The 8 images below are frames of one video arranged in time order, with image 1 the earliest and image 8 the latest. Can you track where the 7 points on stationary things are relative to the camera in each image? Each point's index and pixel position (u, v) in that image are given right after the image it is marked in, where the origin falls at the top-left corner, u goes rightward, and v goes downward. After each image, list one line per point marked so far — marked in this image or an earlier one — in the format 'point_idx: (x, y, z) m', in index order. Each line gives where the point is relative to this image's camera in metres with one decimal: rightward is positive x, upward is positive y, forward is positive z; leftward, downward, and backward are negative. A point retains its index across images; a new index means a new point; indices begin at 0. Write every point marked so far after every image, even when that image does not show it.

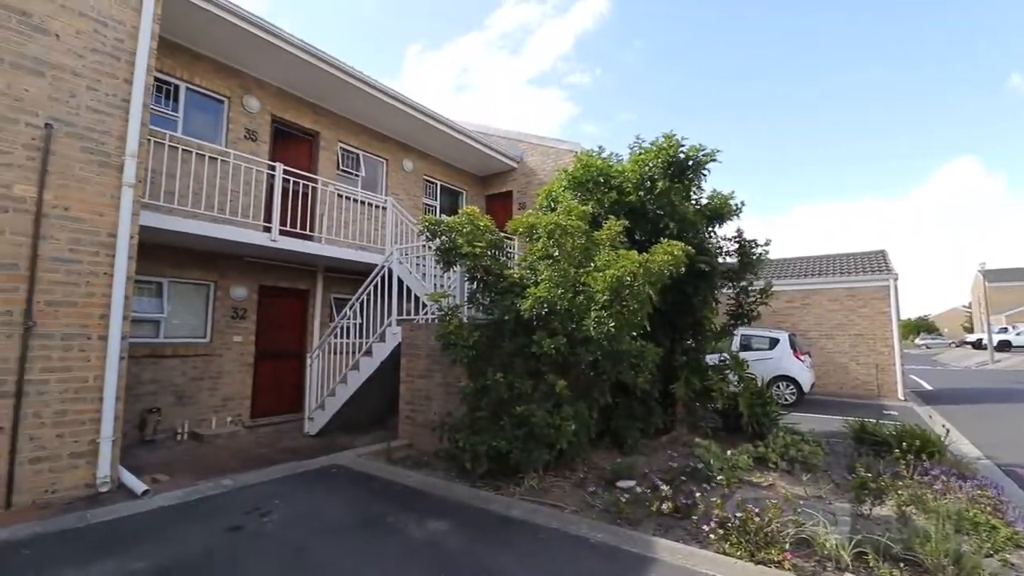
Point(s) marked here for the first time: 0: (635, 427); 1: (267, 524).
0: (+1.7, -2.0, +6.9) m
1: (-2.1, -2.0, +4.2) m
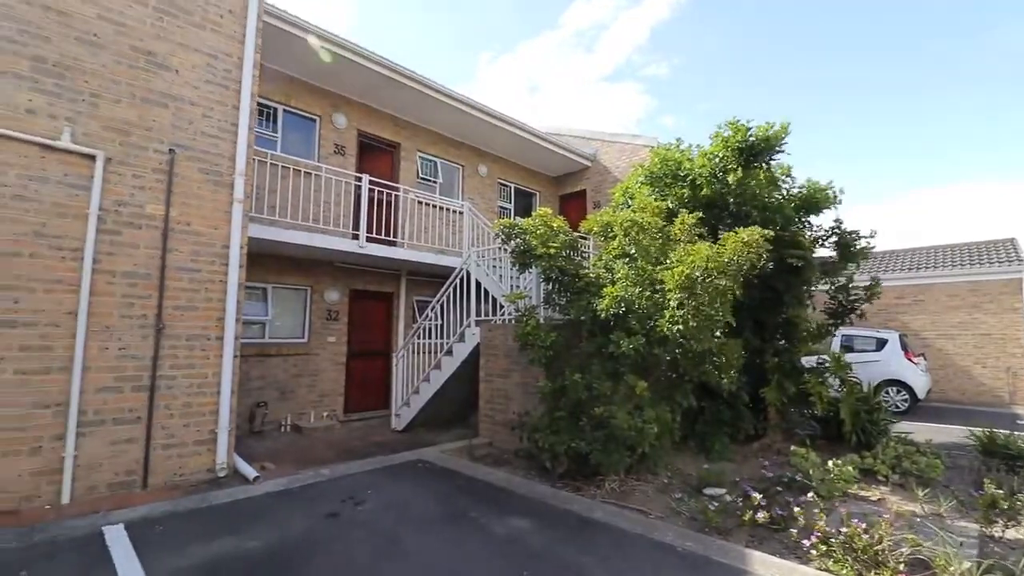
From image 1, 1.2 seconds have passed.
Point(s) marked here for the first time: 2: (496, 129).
0: (+2.8, -1.9, +6.6) m
1: (-1.4, -2.0, +4.5) m
2: (-0.3, +3.6, +11.4) m
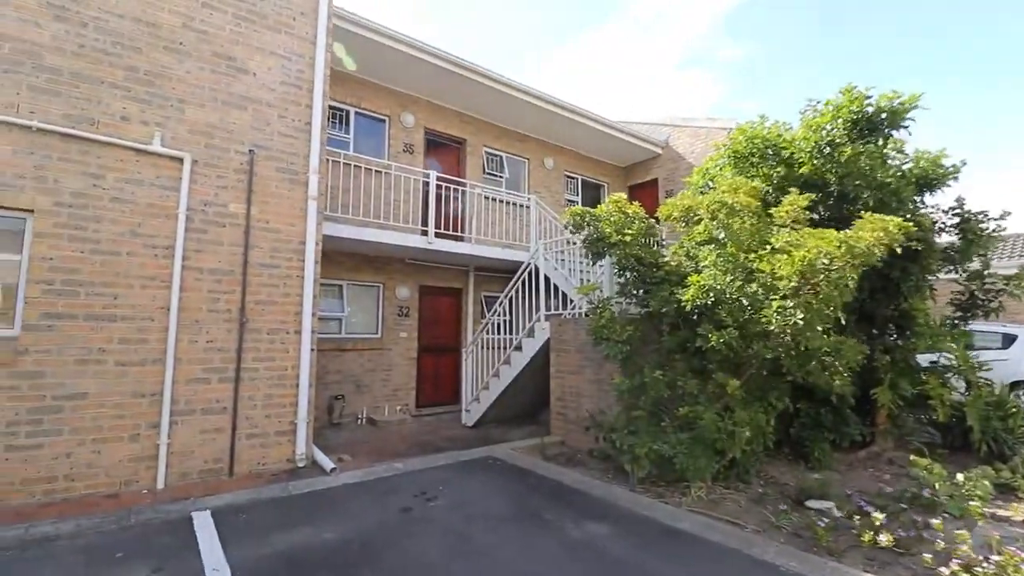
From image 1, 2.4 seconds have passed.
0: (+3.7, -1.8, +5.9) m
1: (-0.7, -2.0, +4.4) m
2: (+1.2, +3.7, +11.0) m
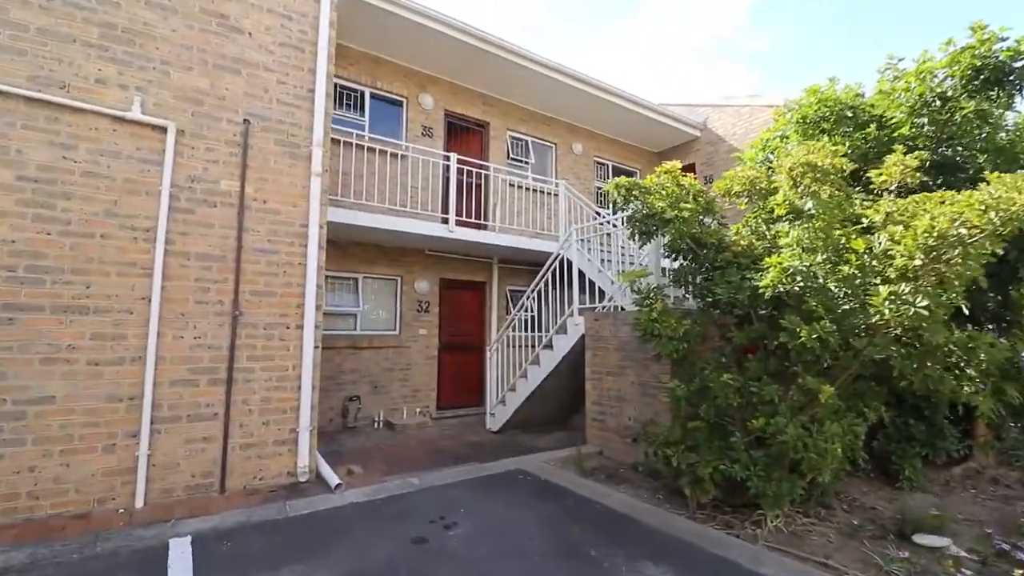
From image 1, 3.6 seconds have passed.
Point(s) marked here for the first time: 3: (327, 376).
0: (+4.1, -1.7, +5.0) m
1: (-0.4, -1.9, +3.7) m
2: (+1.7, +3.9, +10.2) m
3: (-2.9, -1.4, +7.9) m
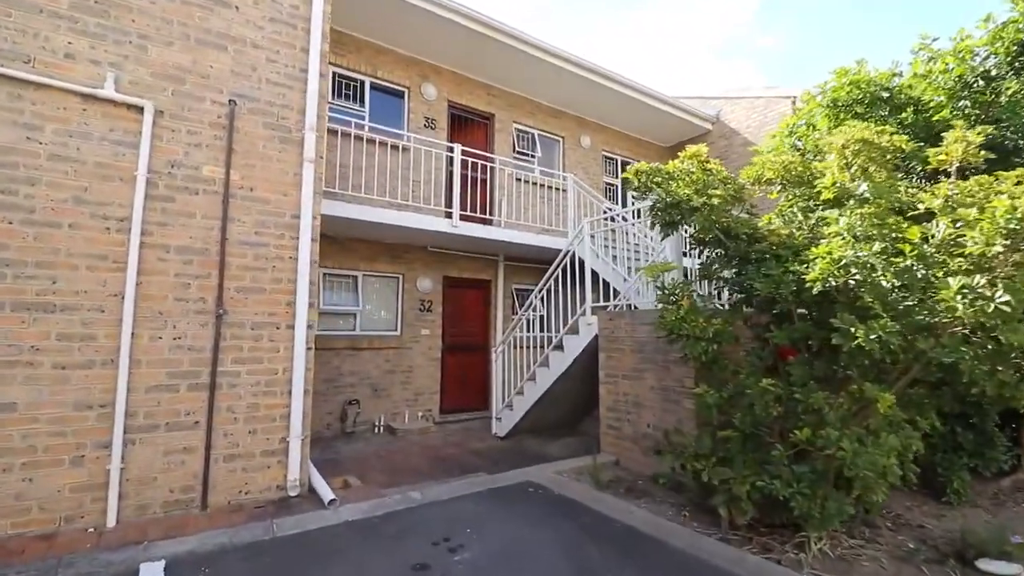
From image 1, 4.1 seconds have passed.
0: (+4.1, -1.6, +4.5) m
1: (-0.4, -1.8, +3.3) m
2: (+1.8, +3.9, +9.8) m
3: (-2.8, -1.4, +7.5) m
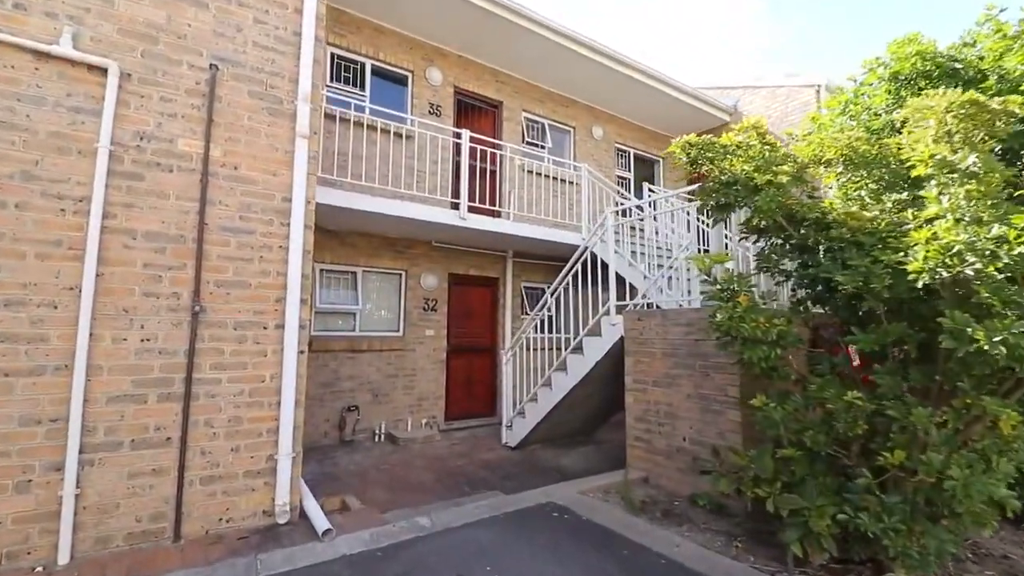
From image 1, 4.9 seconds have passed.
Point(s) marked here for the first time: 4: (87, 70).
0: (+4.3, -1.6, +4.0) m
1: (-0.2, -1.8, +2.7) m
2: (+2.0, +3.9, +9.2) m
3: (-2.7, -1.3, +6.9) m
4: (-2.9, +1.5, +3.3) m
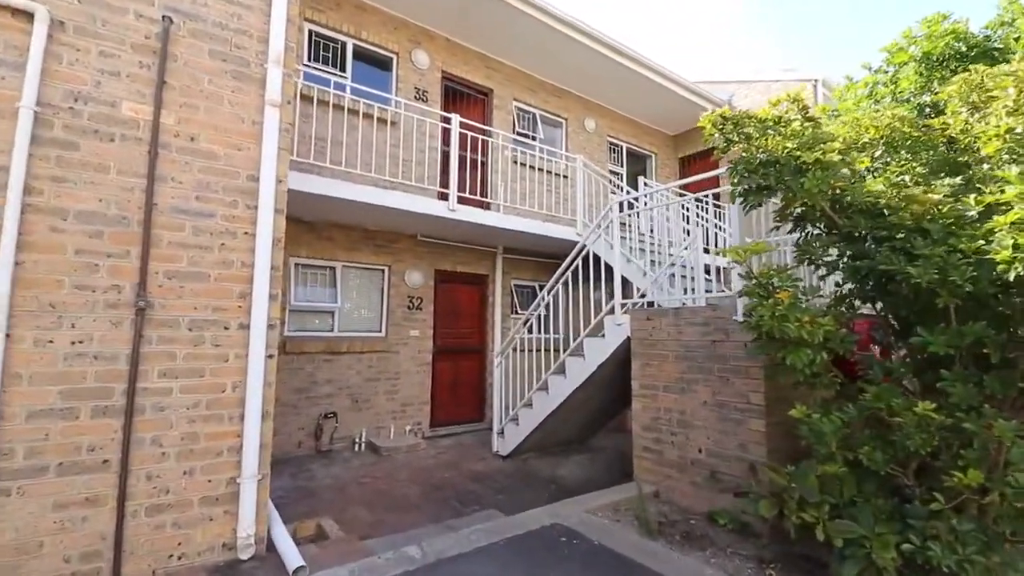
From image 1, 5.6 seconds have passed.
0: (+4.3, -1.6, +3.7) m
1: (-0.1, -1.7, +2.2) m
2: (+1.8, +4.0, +8.8) m
3: (-2.8, -1.3, +6.3) m
4: (-2.8, +1.5, +2.7) m
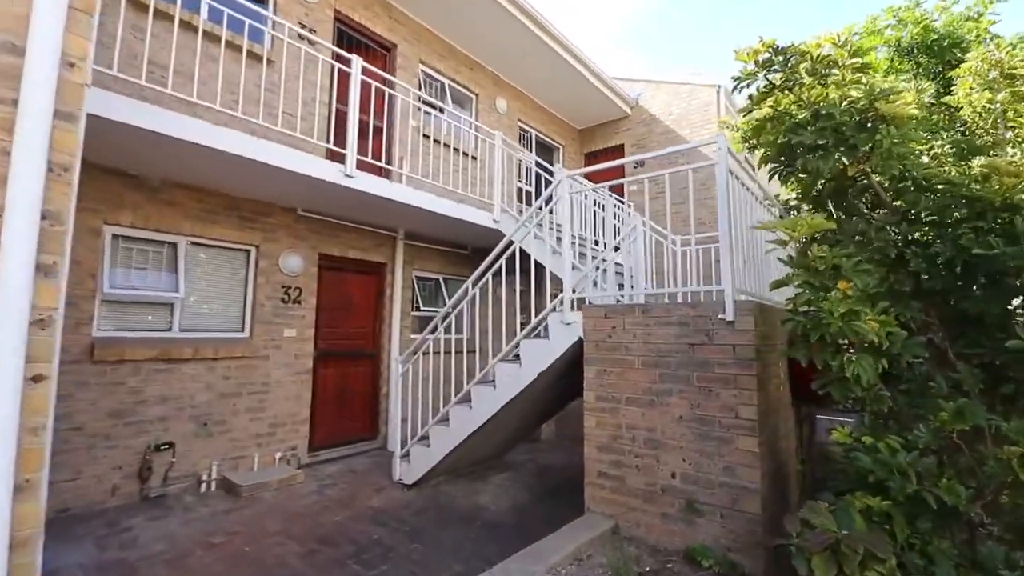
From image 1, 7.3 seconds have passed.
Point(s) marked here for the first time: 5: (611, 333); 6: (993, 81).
0: (+3.9, -1.6, +3.7) m
1: (0.0, -1.7, +1.1) m
2: (+0.3, +4.0, +8.0) m
3: (-3.6, -1.1, +4.5) m
4: (-2.7, +1.7, +1.0) m
5: (+0.8, -0.3, +3.9) m
6: (+2.9, +1.3, +3.0) m
